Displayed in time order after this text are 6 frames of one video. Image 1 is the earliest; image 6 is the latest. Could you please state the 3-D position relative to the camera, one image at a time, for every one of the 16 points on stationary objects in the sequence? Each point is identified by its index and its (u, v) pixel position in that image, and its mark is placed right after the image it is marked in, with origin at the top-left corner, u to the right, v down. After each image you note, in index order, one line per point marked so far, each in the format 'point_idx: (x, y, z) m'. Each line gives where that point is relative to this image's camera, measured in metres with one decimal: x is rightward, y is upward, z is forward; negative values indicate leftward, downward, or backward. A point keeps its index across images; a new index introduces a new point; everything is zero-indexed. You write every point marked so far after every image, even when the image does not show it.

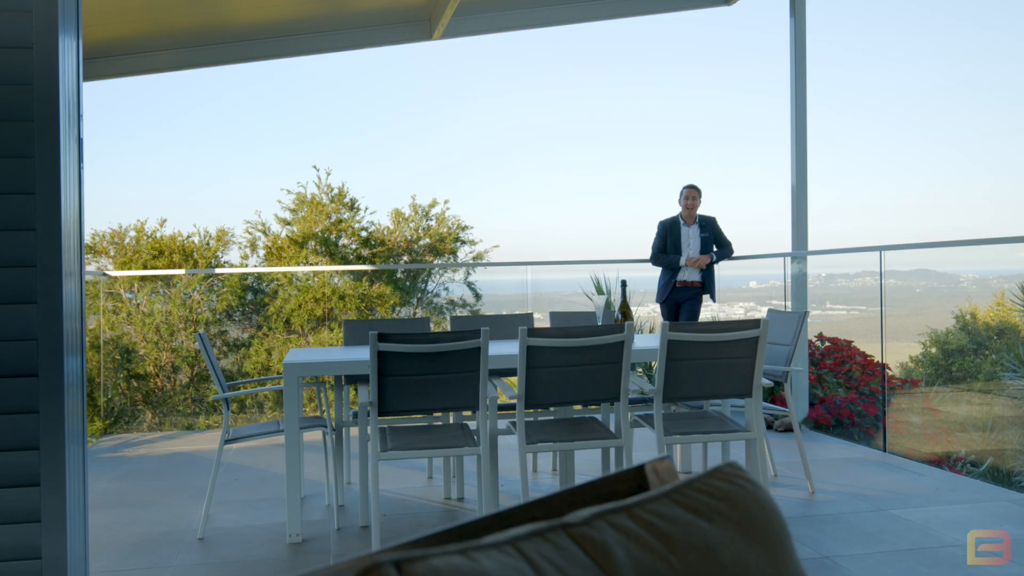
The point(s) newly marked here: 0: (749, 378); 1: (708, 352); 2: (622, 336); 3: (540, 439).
0: (+0.8, -0.3, +2.7) m
1: (+0.6, -0.2, +2.7) m
2: (+0.3, -0.1, +2.6) m
3: (+0.1, -0.5, +2.7) m
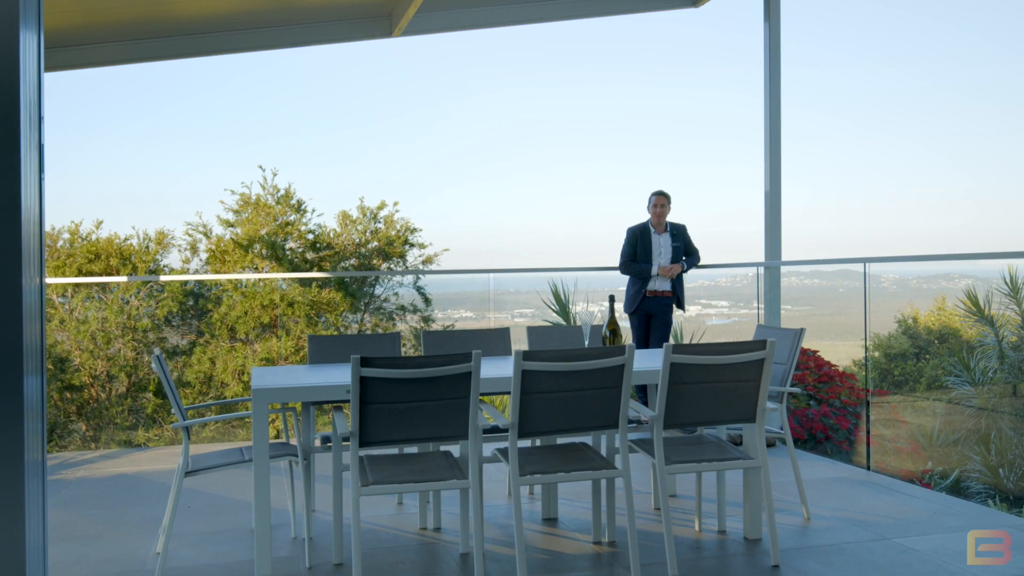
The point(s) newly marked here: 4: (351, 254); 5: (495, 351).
0: (+0.7, -0.3, +2.6) m
1: (+0.6, -0.3, +2.5) m
2: (+0.3, -0.2, +2.5) m
3: (+0.1, -0.5, +2.5) m
4: (-1.8, +0.4, +9.7) m
5: (-0.1, -0.3, +3.5) m
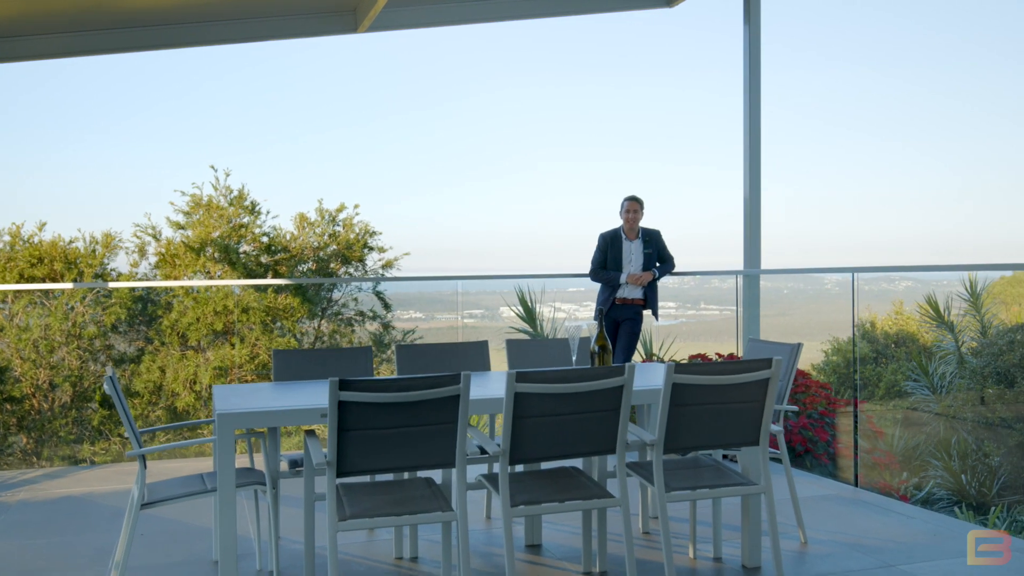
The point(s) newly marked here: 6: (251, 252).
0: (+0.7, -0.4, +2.4) m
1: (+0.6, -0.3, +2.4) m
2: (+0.3, -0.2, +2.3) m
3: (0.0, -0.6, +2.3) m
4: (-2.2, +0.3, +9.4) m
5: (-0.1, -0.3, +3.3) m
6: (-2.9, +0.4, +9.4) m
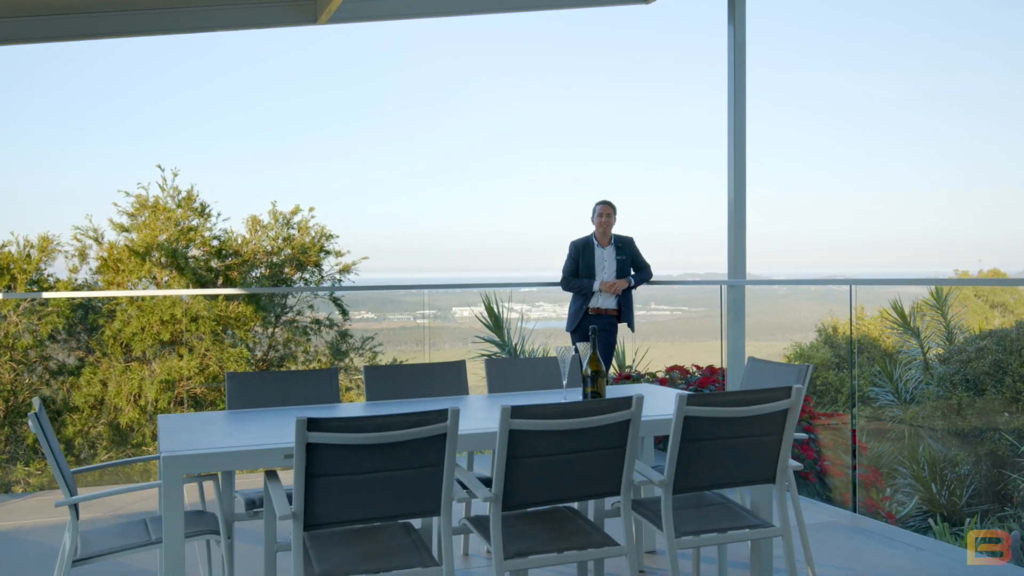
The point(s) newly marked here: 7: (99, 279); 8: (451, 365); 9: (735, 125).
0: (+0.7, -0.4, +2.2) m
1: (+0.5, -0.4, +2.1) m
2: (+0.3, -0.3, +2.0) m
3: (0.0, -0.6, +2.1) m
4: (-2.6, +0.3, +9.0) m
5: (-0.2, -0.4, +3.1) m
6: (-3.3, +0.3, +8.9) m
7: (-4.2, +0.1, +8.5) m
8: (-0.2, -0.3, +3.1) m
9: (+1.1, +0.8, +4.2) m
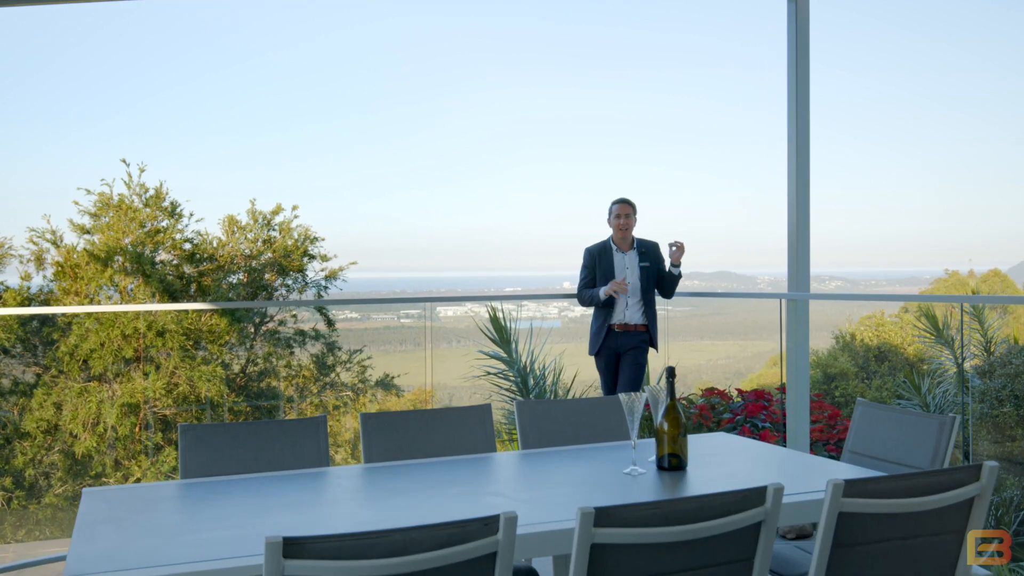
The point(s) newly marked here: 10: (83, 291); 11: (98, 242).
0: (+0.8, -0.5, +1.5) m
1: (+0.7, -0.4, +1.5) m
2: (+0.4, -0.4, +1.4) m
3: (+0.1, -0.7, +1.4) m
4: (-2.6, +0.2, +8.3) m
5: (-0.1, -0.4, +2.4) m
6: (-3.3, +0.3, +8.2) m
7: (-4.1, 0.0, +7.8) m
8: (-0.1, -0.3, +2.4) m
9: (+1.2, +0.7, +3.6) m
10: (-3.9, 0.0, +7.9) m
11: (-4.0, +0.5, +8.2) m
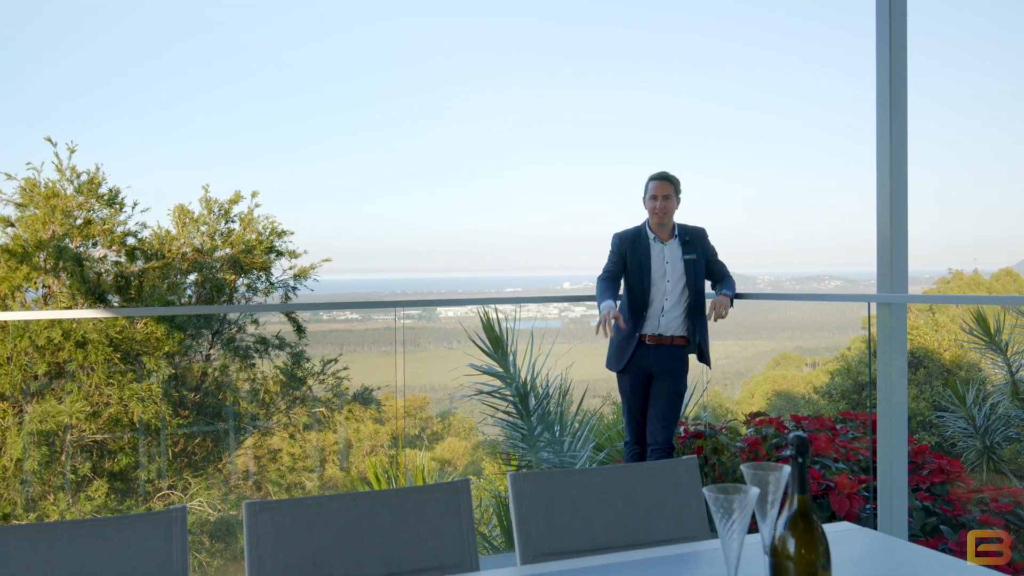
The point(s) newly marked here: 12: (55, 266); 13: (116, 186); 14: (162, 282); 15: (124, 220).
0: (+0.8, -0.5, +0.6) m
1: (+0.6, -0.4, +0.5) m
2: (+0.4, -0.4, +0.5) m
3: (+0.1, -0.7, +0.5) m
4: (-2.7, +0.2, +7.4) m
5: (-0.1, -0.4, +1.5) m
6: (-3.3, +0.3, +7.3) m
7: (-4.2, 0.0, +6.9) m
8: (-0.1, -0.3, +1.5) m
9: (+1.2, +0.7, +2.7) m
10: (-3.9, 0.0, +7.0) m
11: (-4.0, +0.4, +7.3) m
12: (-3.6, +0.2, +7.2) m
13: (-3.4, +0.9, +7.7) m
14: (-2.8, +0.1, +7.2) m
15: (-3.3, +0.6, +7.6) m
